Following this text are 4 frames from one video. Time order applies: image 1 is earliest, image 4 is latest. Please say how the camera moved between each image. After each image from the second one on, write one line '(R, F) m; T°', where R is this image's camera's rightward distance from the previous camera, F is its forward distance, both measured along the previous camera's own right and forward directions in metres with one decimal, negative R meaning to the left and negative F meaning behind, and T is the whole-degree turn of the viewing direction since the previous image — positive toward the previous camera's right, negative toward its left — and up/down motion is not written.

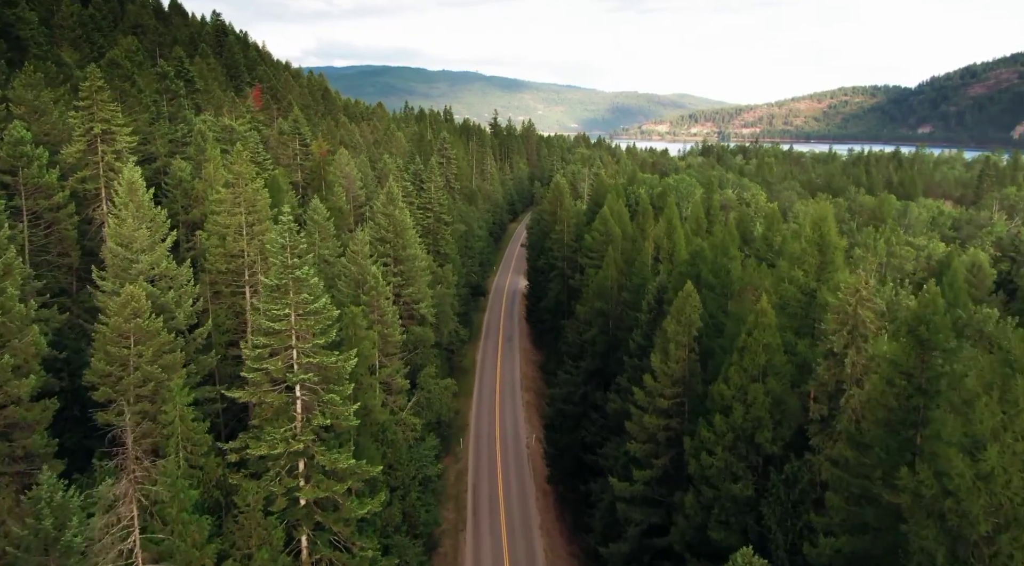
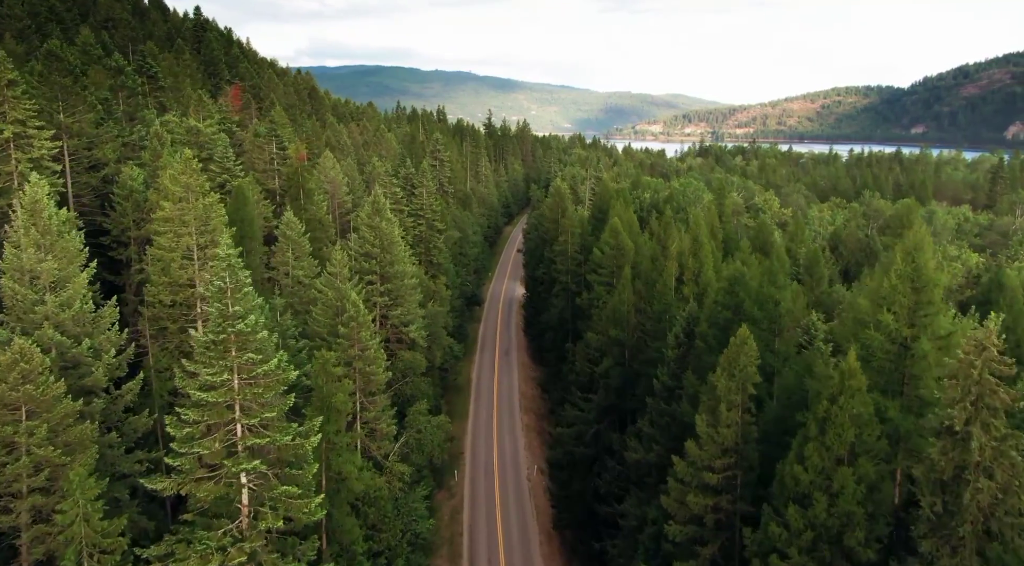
(-0.5, +5.8) m; +1°
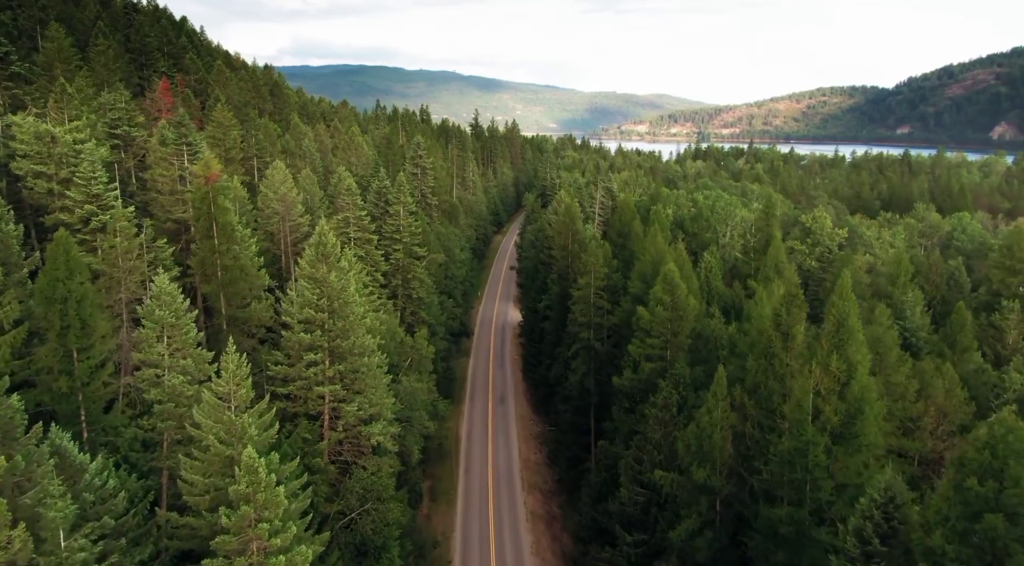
(-1.2, +15.8) m; +1°
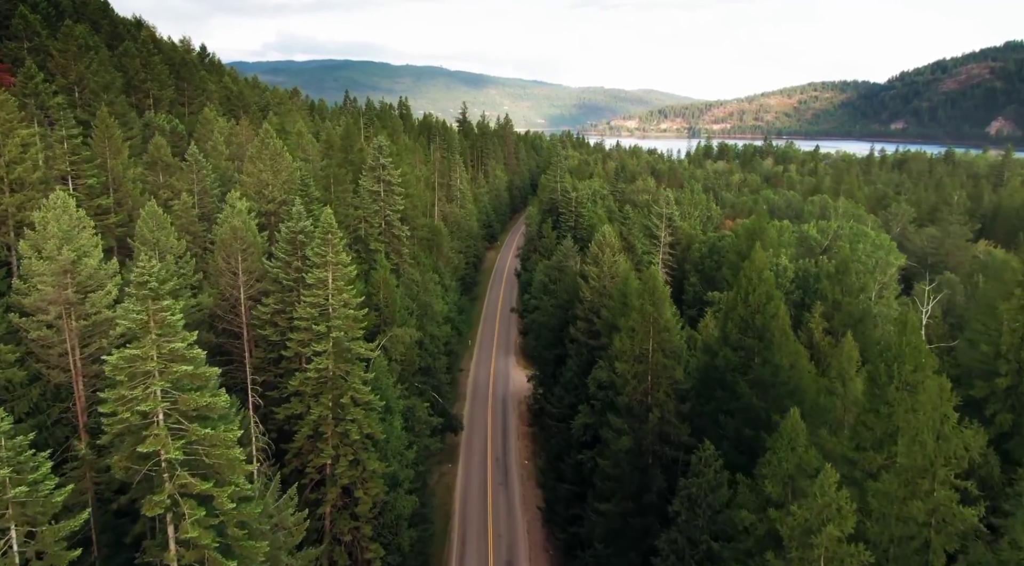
(-1.9, +31.5) m; +1°
